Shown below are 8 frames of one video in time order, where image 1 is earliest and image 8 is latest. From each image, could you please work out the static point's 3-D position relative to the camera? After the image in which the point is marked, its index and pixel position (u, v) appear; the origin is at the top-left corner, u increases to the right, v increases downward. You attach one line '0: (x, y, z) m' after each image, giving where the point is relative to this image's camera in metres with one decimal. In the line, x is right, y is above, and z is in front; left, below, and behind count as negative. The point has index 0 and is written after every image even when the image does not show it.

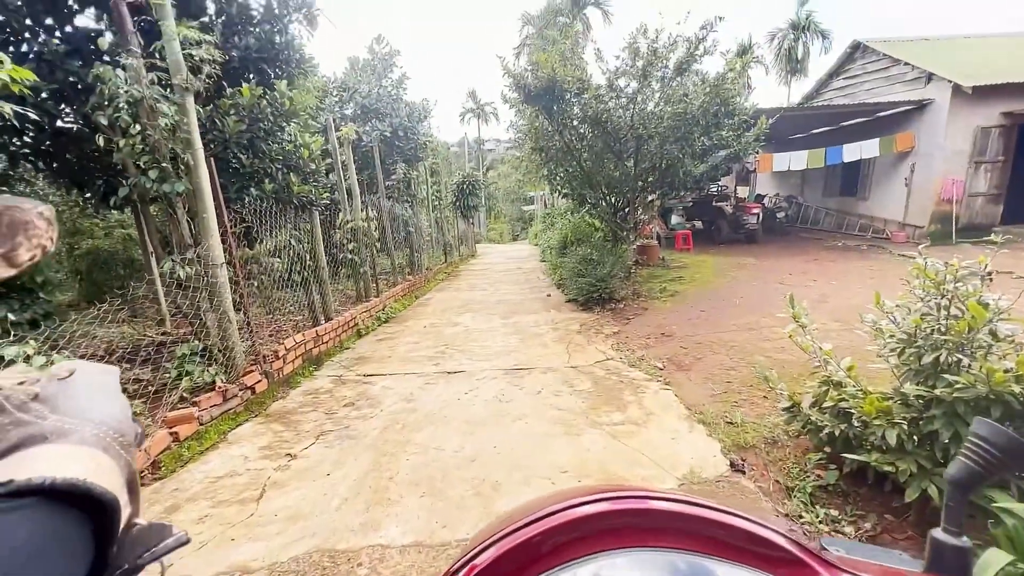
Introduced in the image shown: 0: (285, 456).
0: (-1.1, -0.8, +2.2) m
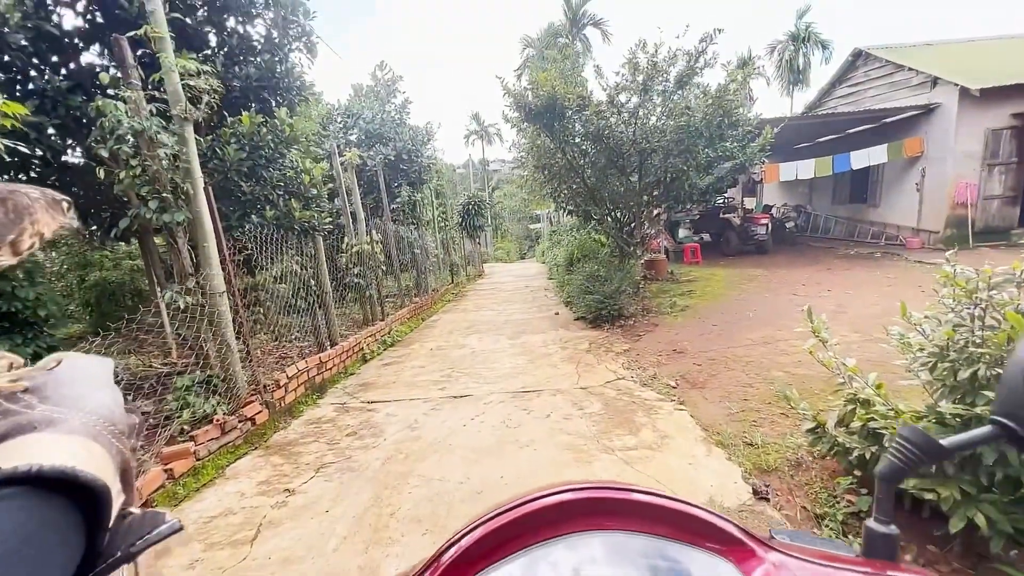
0: (-1.0, -0.9, +2.1) m
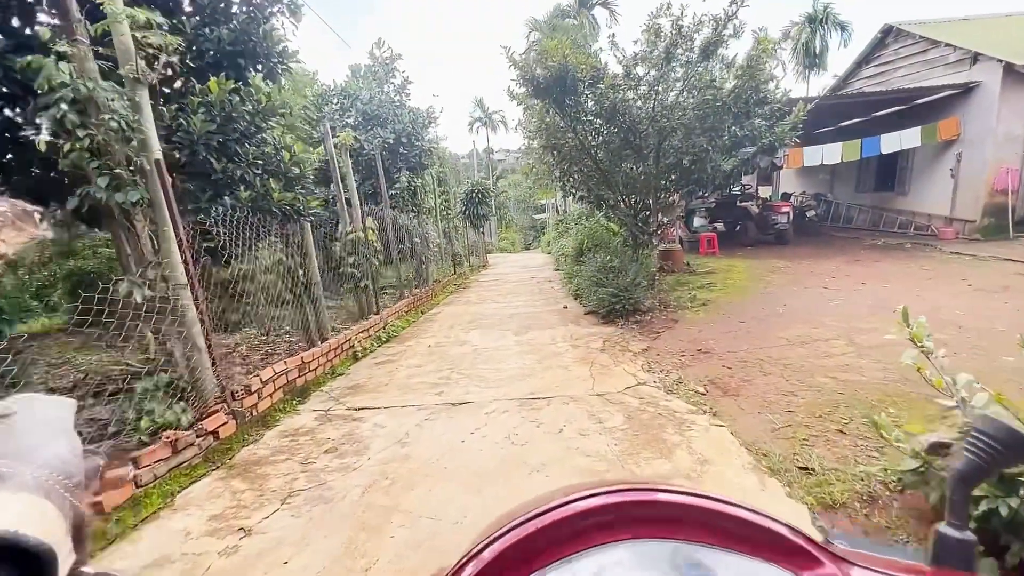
0: (-1.0, -0.9, +1.7) m
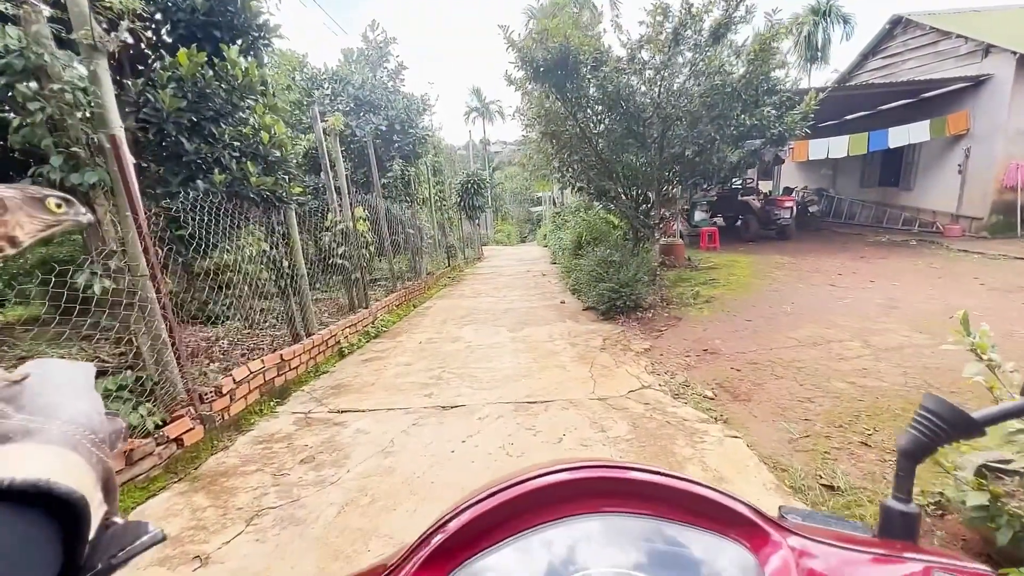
0: (-1.0, -0.9, +1.5) m
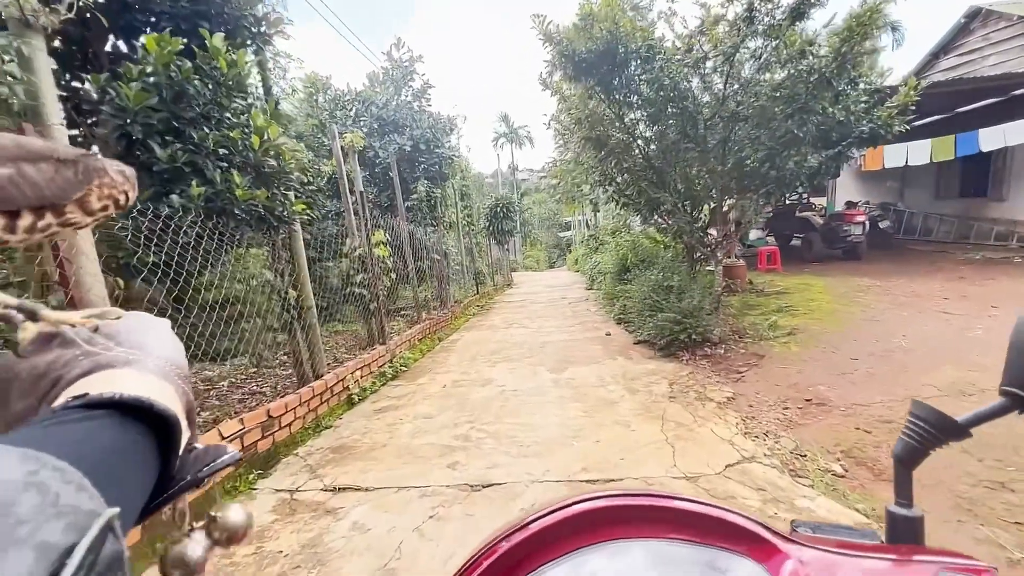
0: (-0.9, -1.0, +0.9) m
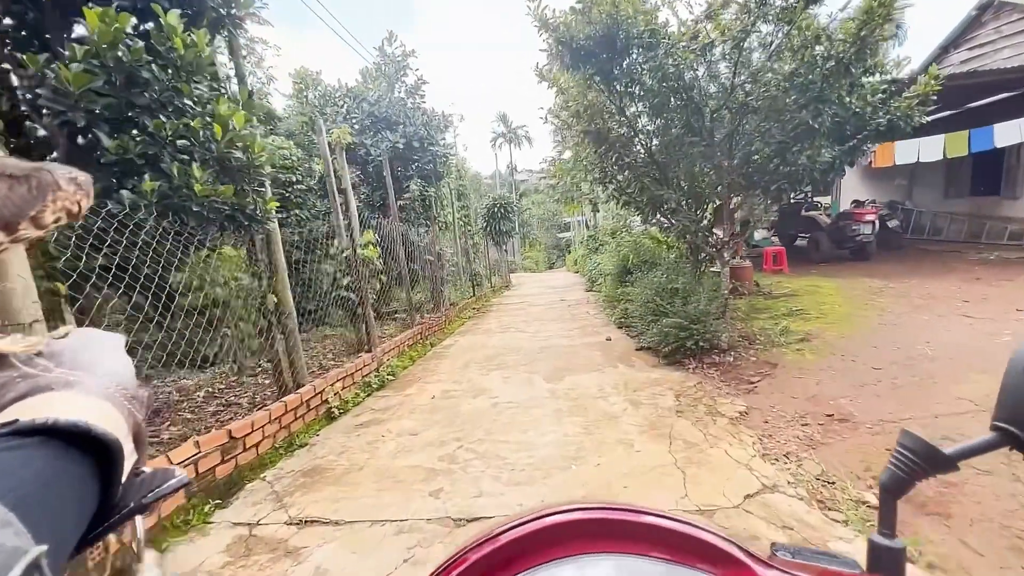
0: (-0.9, -1.0, +0.6) m
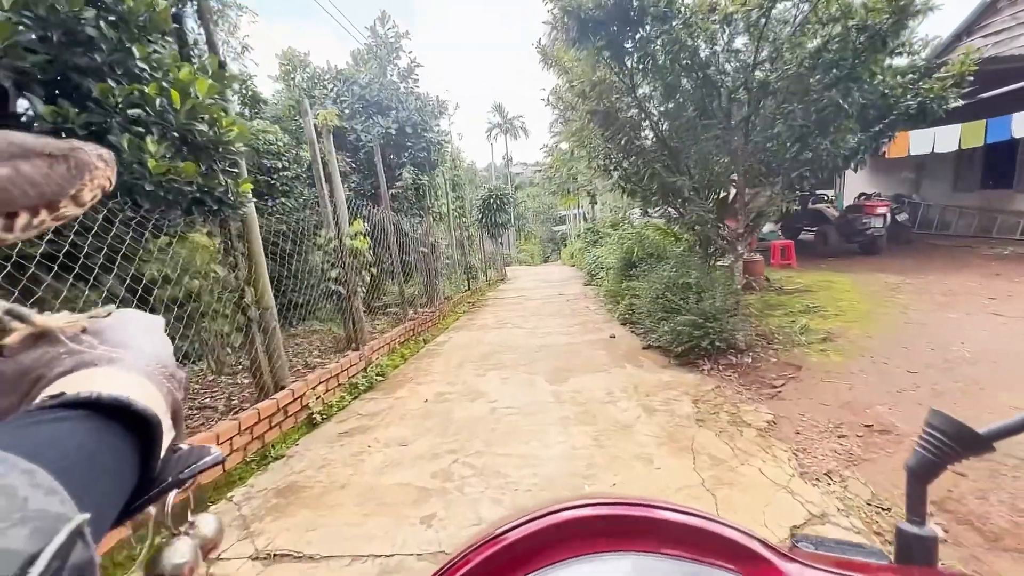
0: (-0.9, -1.0, +0.3) m
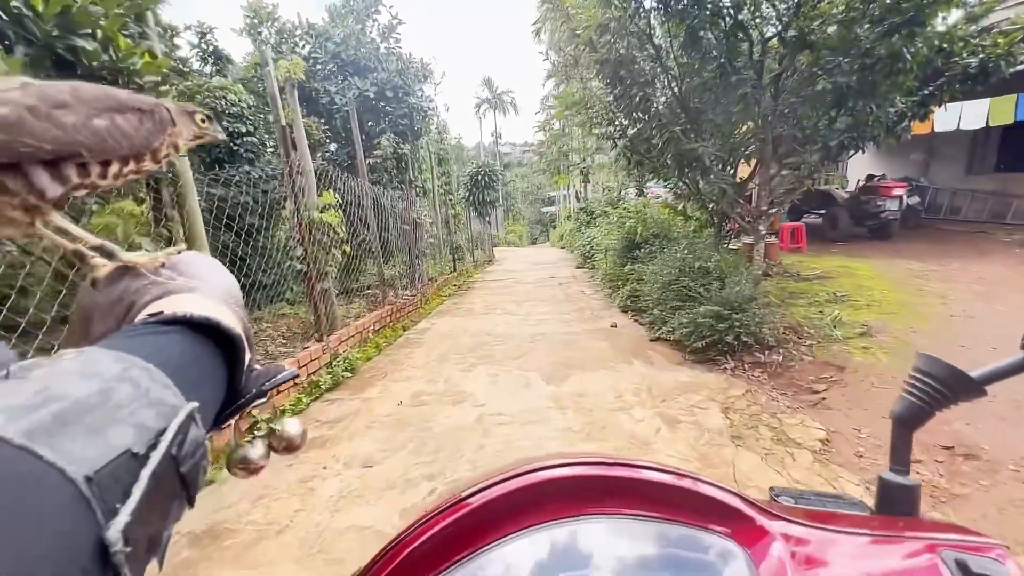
0: (-0.9, -1.0, -0.2) m
